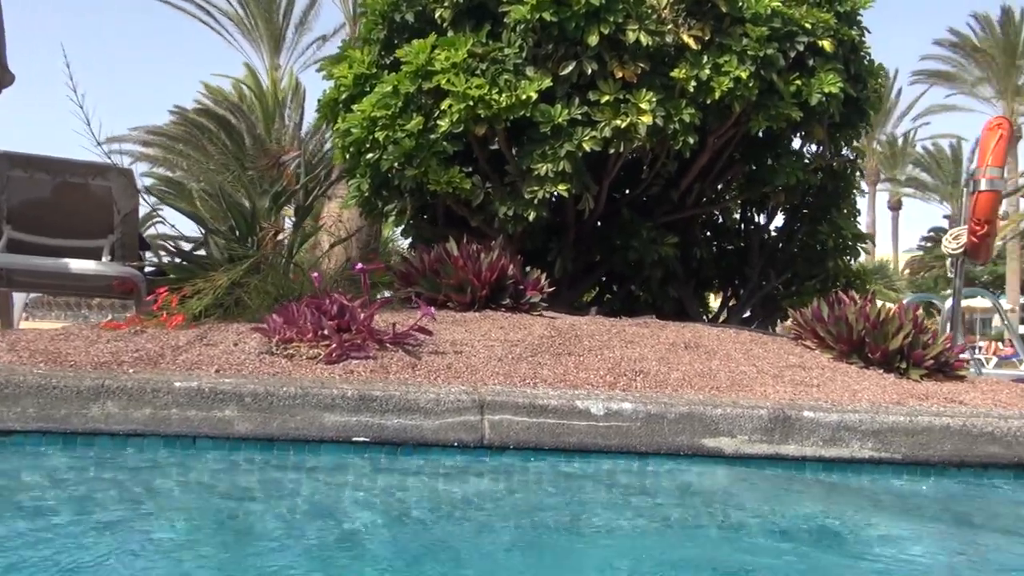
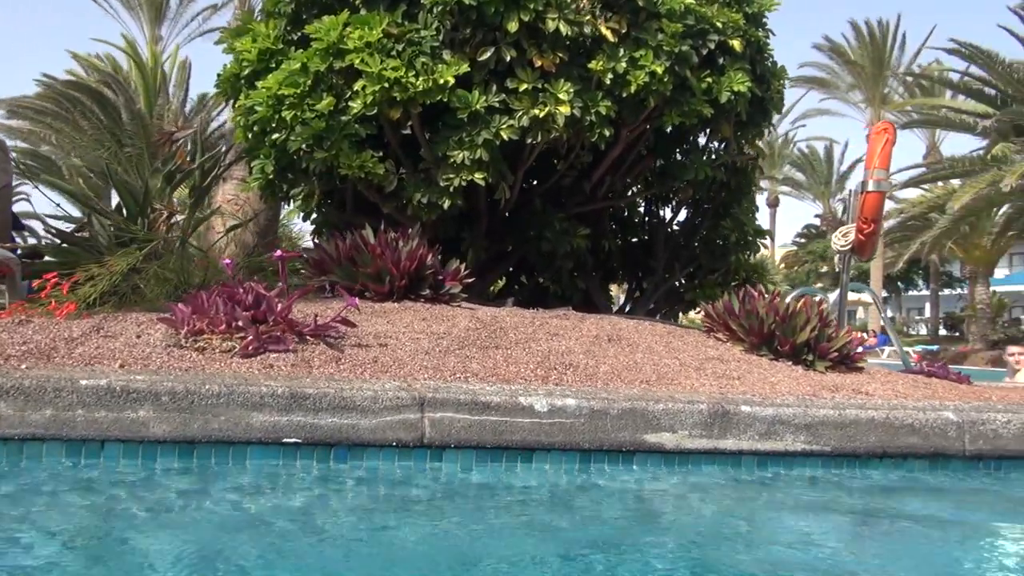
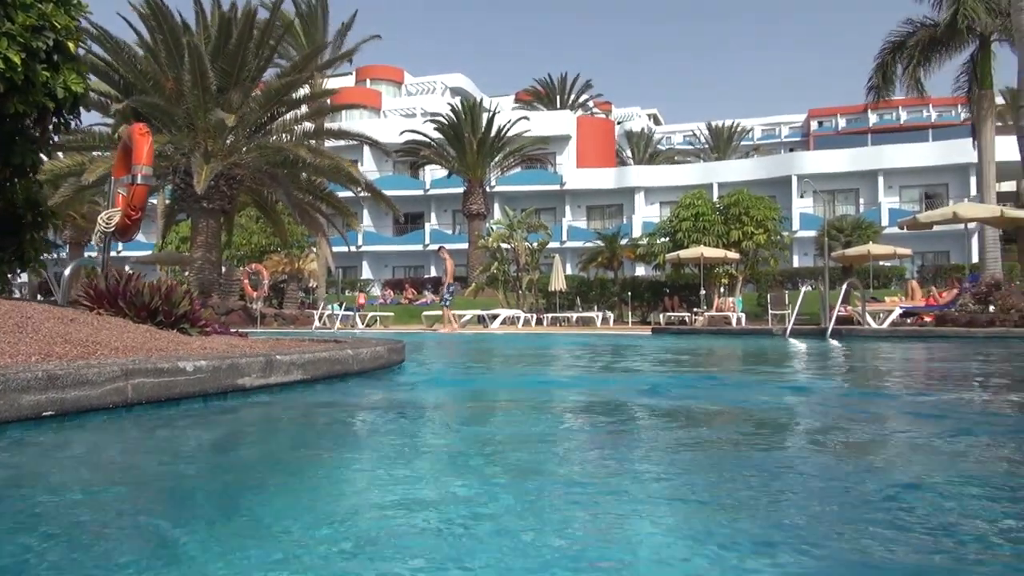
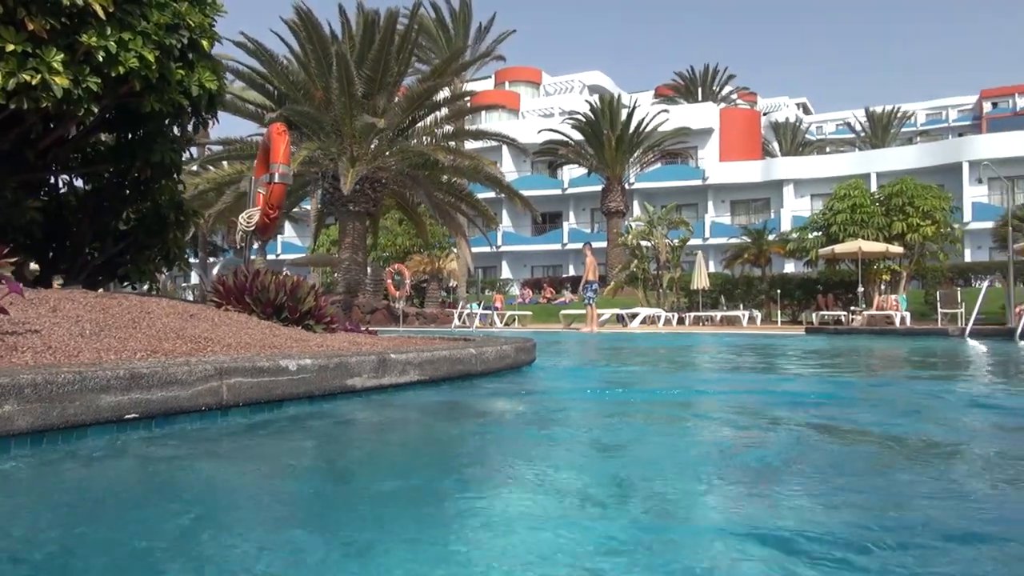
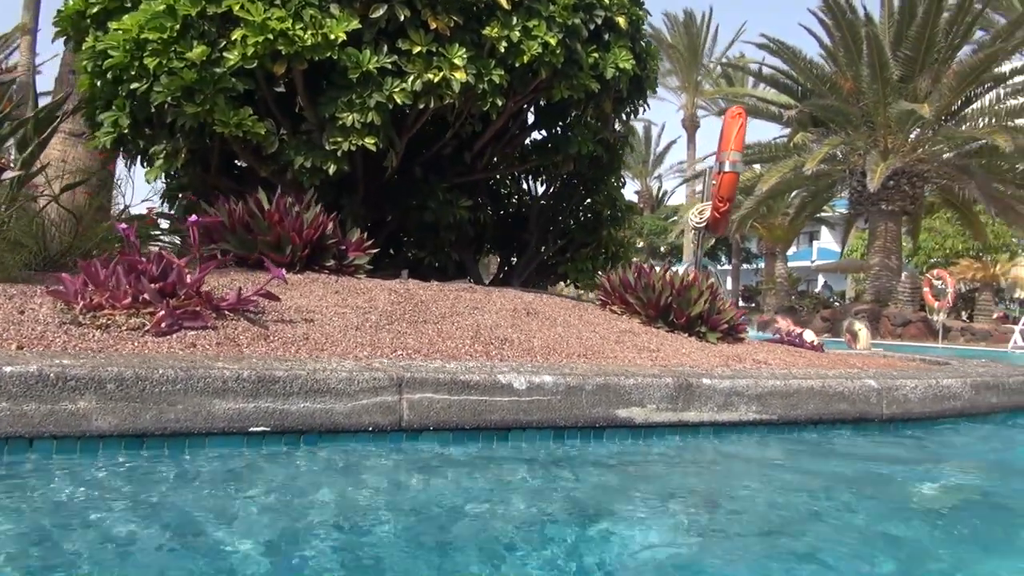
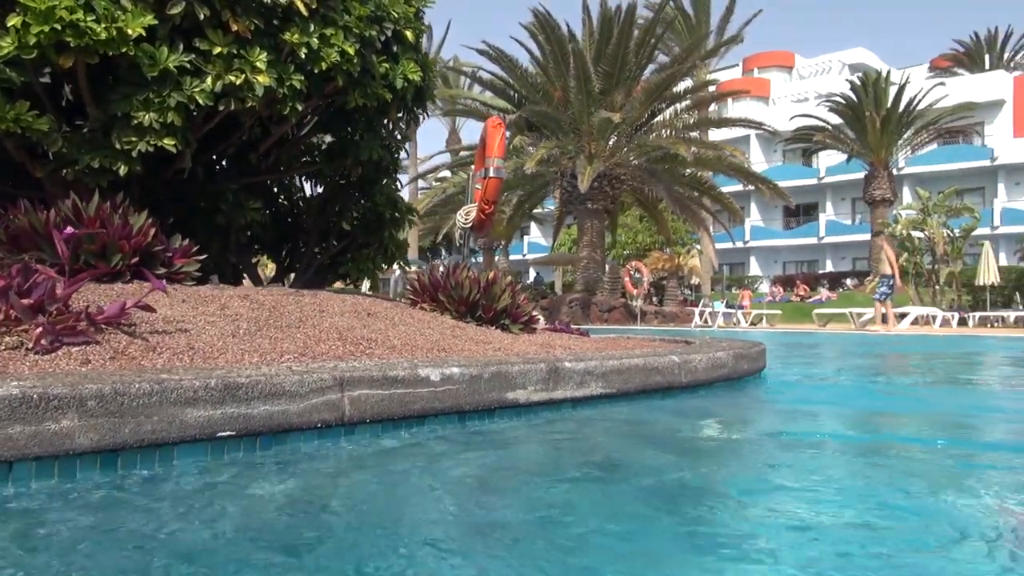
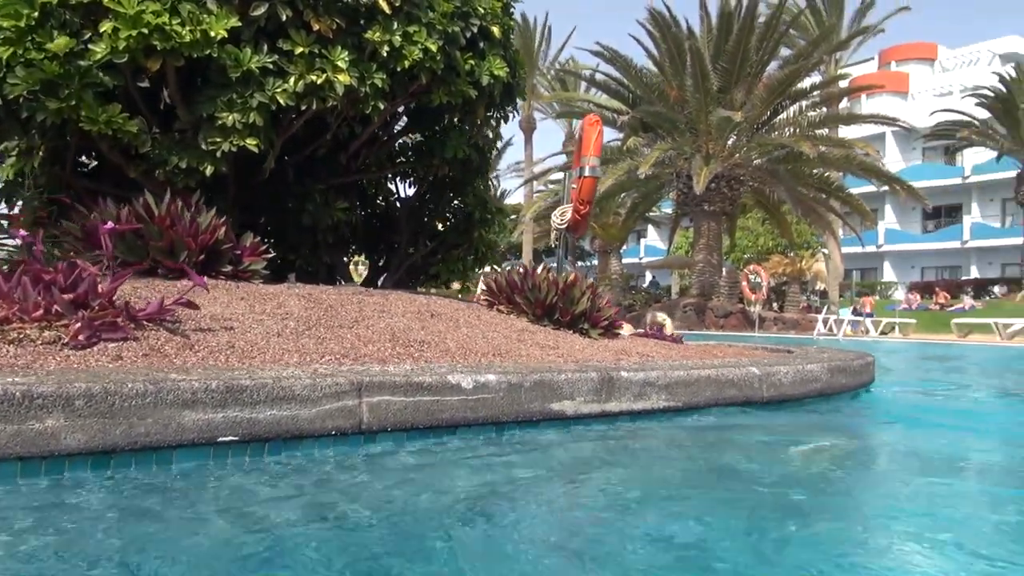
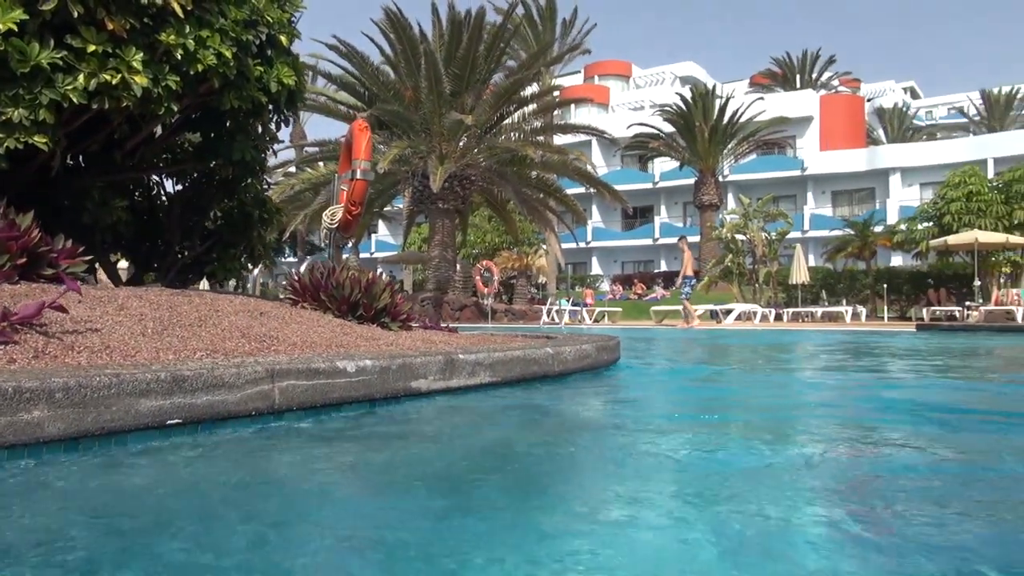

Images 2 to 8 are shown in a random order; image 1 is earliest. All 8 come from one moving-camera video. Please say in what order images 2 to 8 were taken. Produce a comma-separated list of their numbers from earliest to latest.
2, 5, 7, 6, 8, 4, 3
